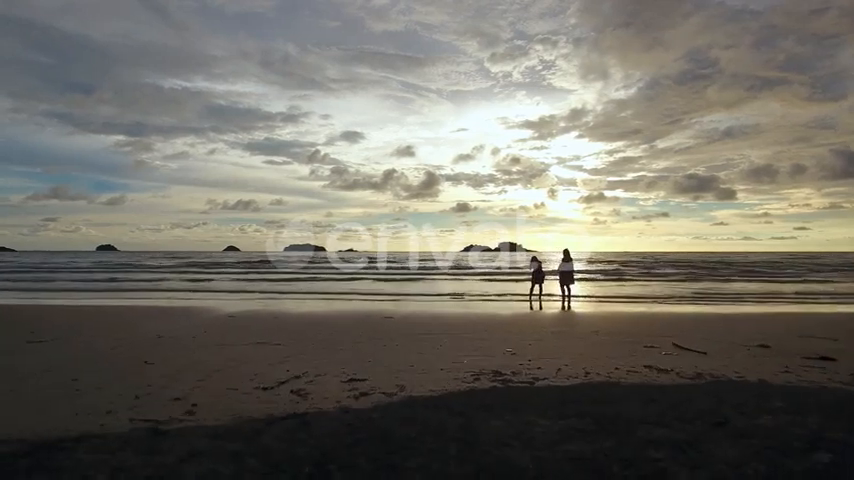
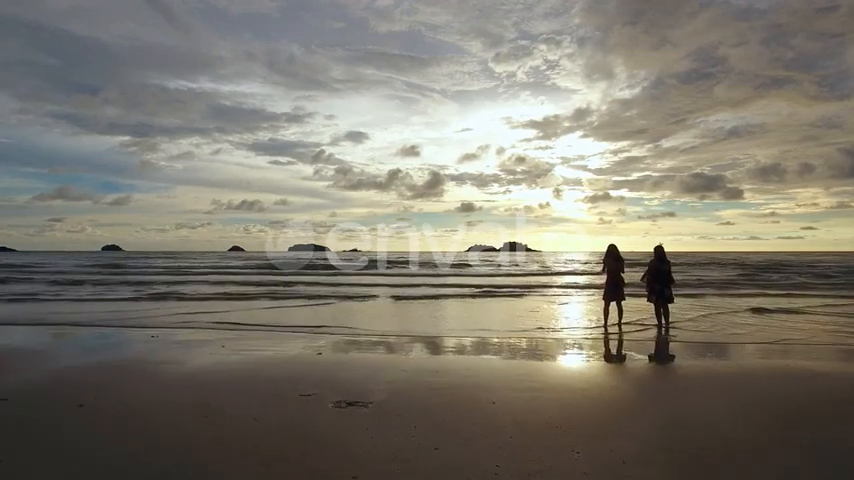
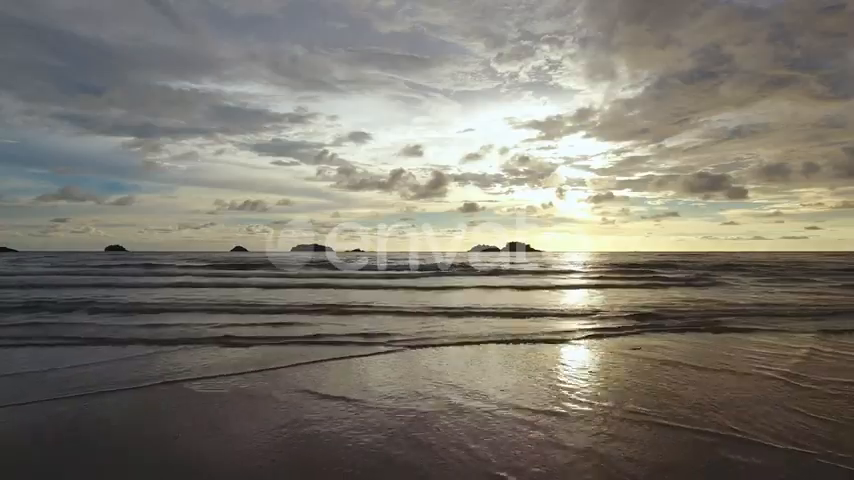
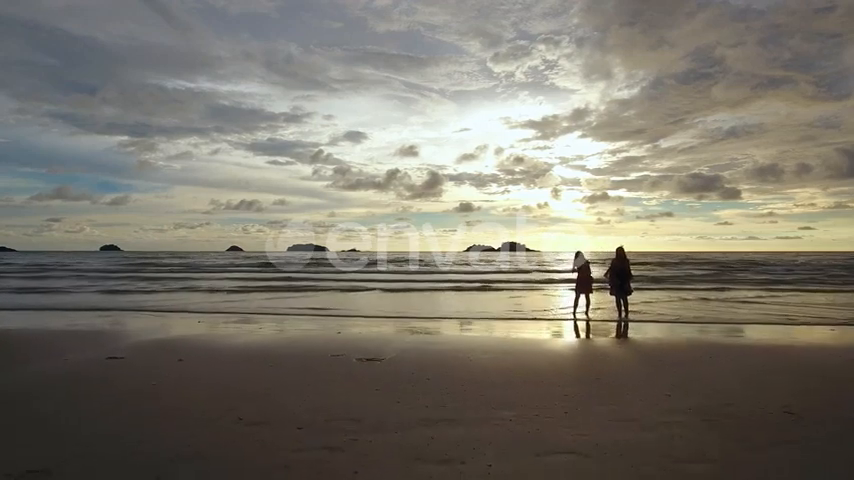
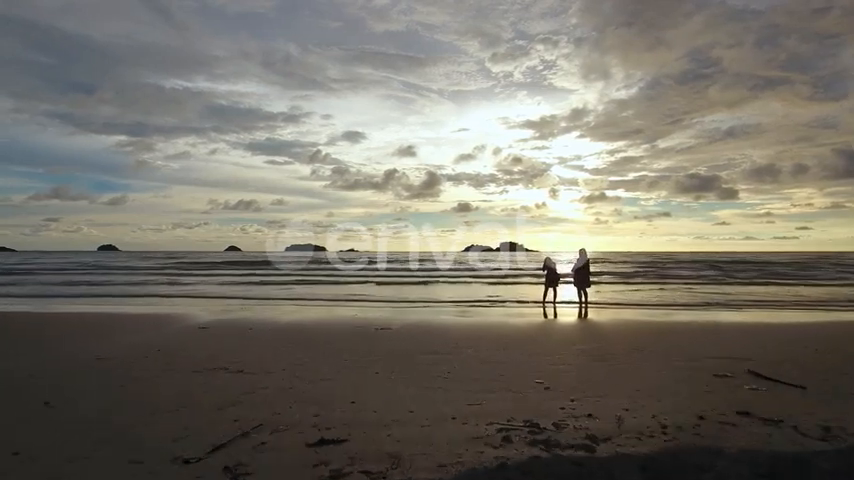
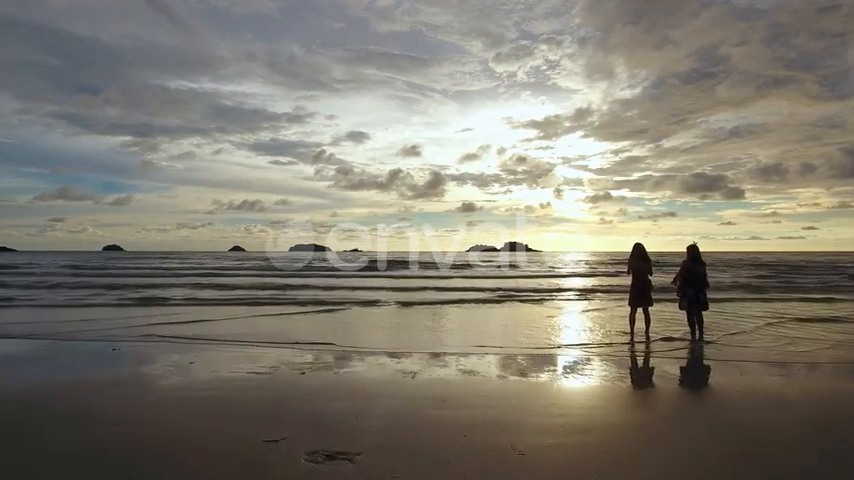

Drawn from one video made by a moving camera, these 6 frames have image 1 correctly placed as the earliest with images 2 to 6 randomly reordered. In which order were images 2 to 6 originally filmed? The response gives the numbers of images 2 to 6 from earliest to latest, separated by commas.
5, 4, 2, 6, 3
